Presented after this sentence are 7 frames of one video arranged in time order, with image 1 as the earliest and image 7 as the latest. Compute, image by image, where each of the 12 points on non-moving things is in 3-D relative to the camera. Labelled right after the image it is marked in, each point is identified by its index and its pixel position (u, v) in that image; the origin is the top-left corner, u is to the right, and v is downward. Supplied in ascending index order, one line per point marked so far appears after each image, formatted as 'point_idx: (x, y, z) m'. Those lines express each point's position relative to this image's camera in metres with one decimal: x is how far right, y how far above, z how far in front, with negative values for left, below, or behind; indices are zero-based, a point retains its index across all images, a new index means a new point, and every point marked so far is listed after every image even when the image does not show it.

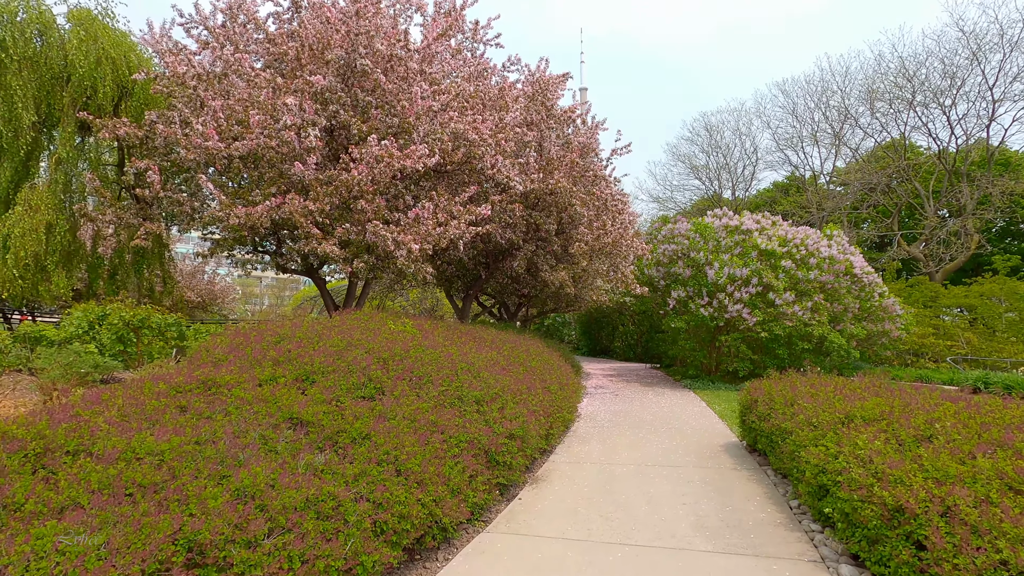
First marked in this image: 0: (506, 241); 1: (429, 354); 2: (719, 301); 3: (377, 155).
0: (-0.2, +1.0, +11.5) m
1: (-0.8, -0.6, +5.0) m
2: (+4.5, -0.3, +12.0) m
3: (-1.9, +1.9, +8.0) m
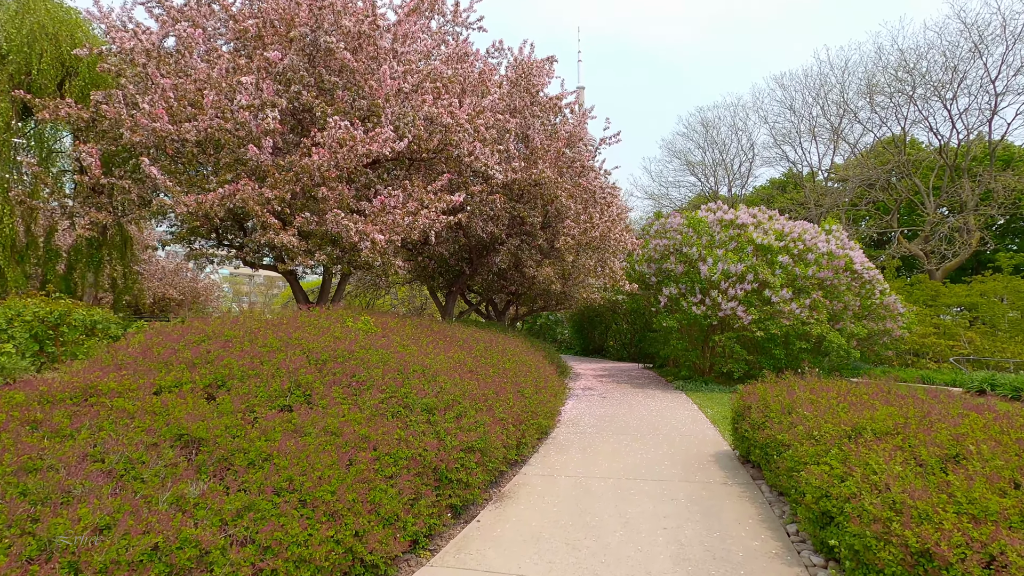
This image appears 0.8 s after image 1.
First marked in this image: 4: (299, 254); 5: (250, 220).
0: (-0.5, +1.1, +10.9) m
1: (-1.1, -0.5, +4.4) m
2: (+4.1, -0.2, +11.4) m
3: (-2.3, +2.0, +7.4) m
4: (-2.8, +0.5, +7.3) m
5: (-3.4, +0.9, +7.1) m
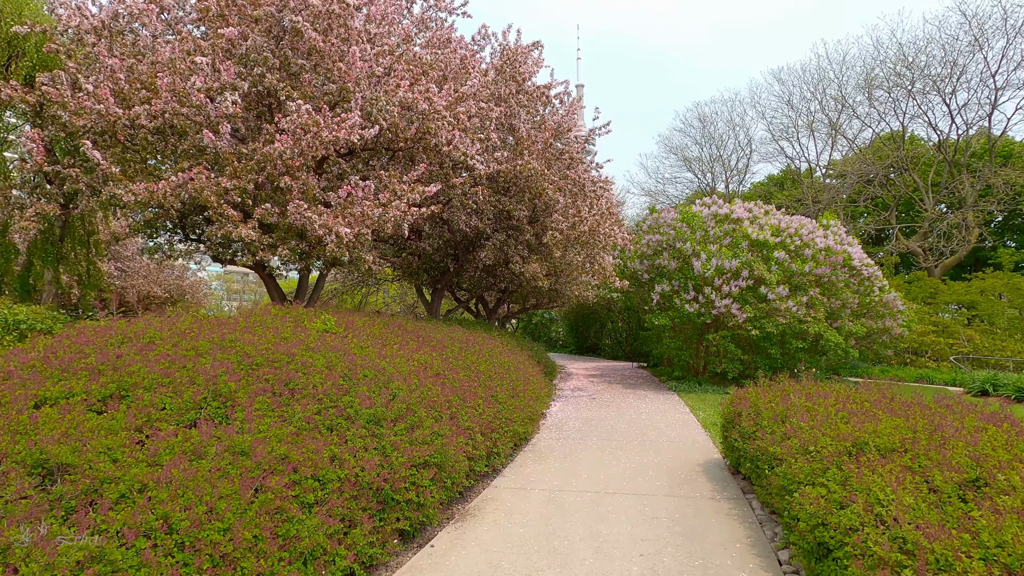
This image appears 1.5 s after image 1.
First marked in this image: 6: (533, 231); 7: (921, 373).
0: (-0.8, +1.1, +10.4) m
1: (-1.3, -0.5, +4.0) m
2: (+3.8, -0.1, +11.0) m
3: (-2.6, +2.0, +6.9) m
4: (-3.1, +0.5, +6.9) m
5: (-3.6, +0.9, +6.6) m
6: (+0.4, +1.1, +11.1) m
7: (+10.9, -2.3, +14.8) m
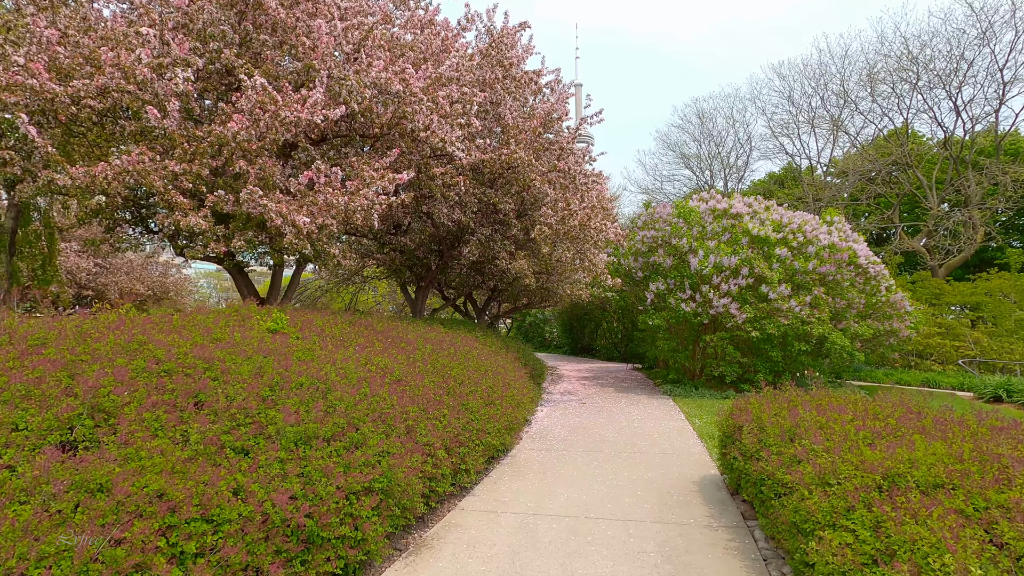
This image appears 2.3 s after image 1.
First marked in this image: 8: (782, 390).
0: (-1.0, +1.2, +9.8) m
1: (-1.6, -0.5, +3.4) m
2: (+3.6, -0.1, +10.4) m
3: (-2.8, +2.1, +6.3) m
4: (-3.3, +0.6, +6.2) m
5: (-3.9, +1.0, +6.0) m
6: (+0.2, +1.2, +10.5) m
7: (+10.6, -2.3, +14.2) m
8: (+2.5, -0.9, +5.1) m
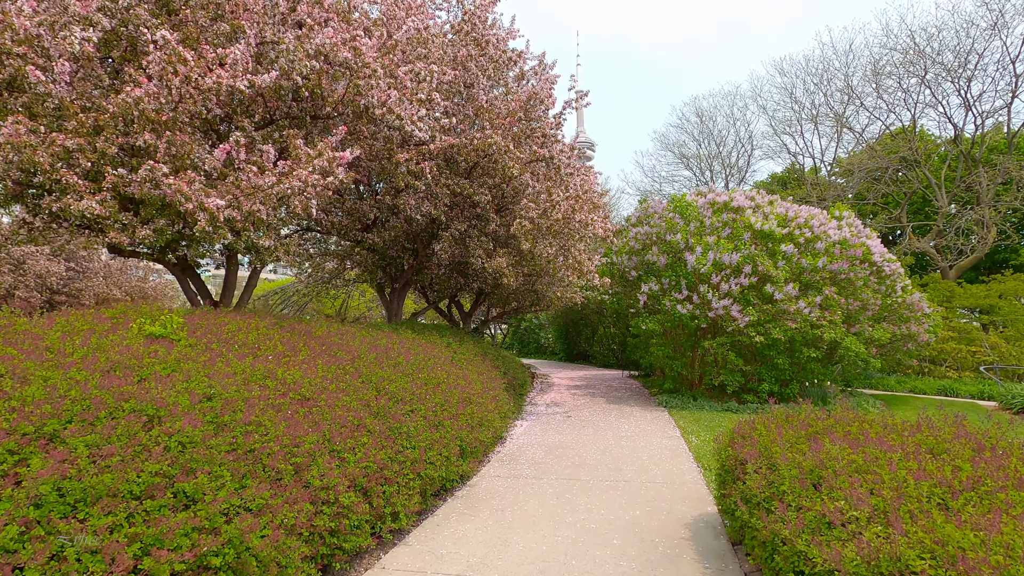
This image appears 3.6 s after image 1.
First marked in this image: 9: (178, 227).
0: (-1.4, +1.2, +8.8) m
1: (-2.0, -0.4, +2.4) m
2: (+3.2, -0.1, +9.4) m
3: (-3.2, +2.1, +5.3) m
4: (-3.7, +0.6, +5.3) m
5: (-4.3, +1.0, +5.0) m
6: (-0.2, +1.2, +9.5) m
7: (+10.3, -2.3, +13.2) m
8: (+2.1, -0.9, +4.1) m
9: (-3.3, +0.6, +5.5) m
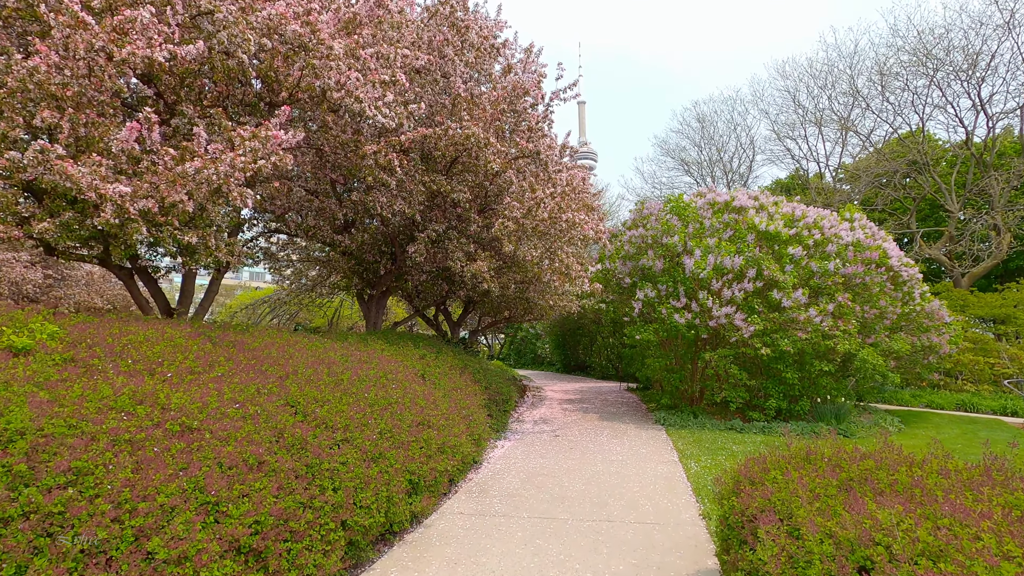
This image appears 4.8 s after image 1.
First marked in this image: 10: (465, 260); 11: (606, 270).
0: (-1.7, +1.1, +8.1) m
1: (-2.3, -0.4, +1.6) m
2: (+2.9, -0.2, +8.6) m
3: (-3.5, +2.1, +4.6) m
4: (-4.0, +0.5, +4.5) m
5: (-4.6, +1.0, +4.3) m
6: (-0.5, +1.1, +8.8) m
7: (+10.0, -2.5, +12.3) m
8: (+1.8, -0.9, +3.3) m
9: (-3.6, +0.6, +4.7) m
10: (-0.7, +0.4, +8.7) m
11: (+1.8, +0.4, +10.6) m
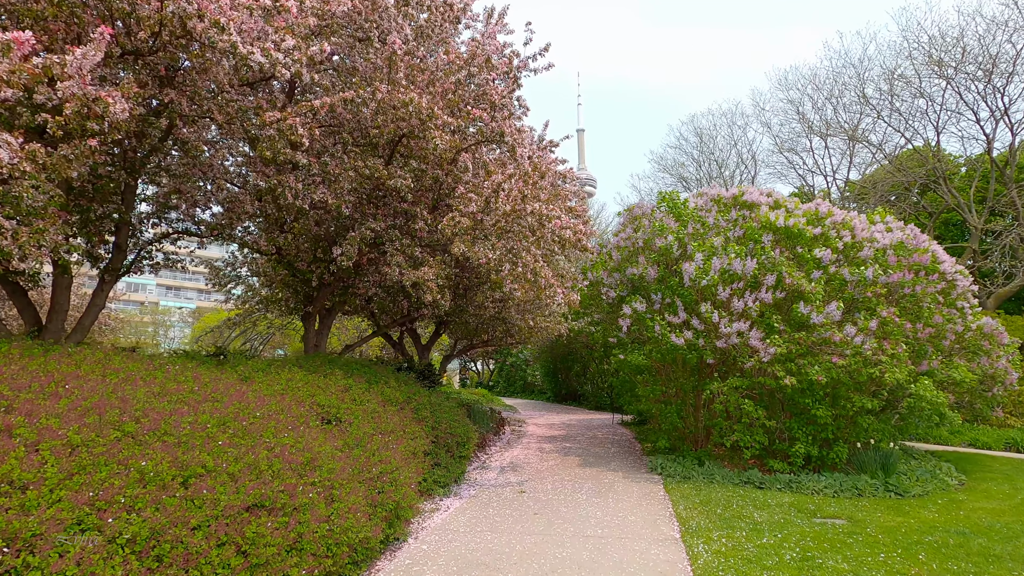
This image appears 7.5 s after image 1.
0: (-2.2, +0.9, +6.4) m
1: (-2.8, -0.2, -0.2) m
2: (+2.4, -0.4, +6.8) m
3: (-4.0, +2.1, +2.9) m
4: (-4.6, +0.6, +2.8) m
5: (-5.1, +1.0, +2.6) m
6: (-1.0, +0.9, +7.0) m
7: (+9.4, -2.8, +10.4) m
8: (+1.3, -0.8, +1.5) m
9: (-4.1, +0.6, +3.0) m
10: (-1.3, +0.3, +6.9) m
11: (+1.2, +0.1, +8.9) m
